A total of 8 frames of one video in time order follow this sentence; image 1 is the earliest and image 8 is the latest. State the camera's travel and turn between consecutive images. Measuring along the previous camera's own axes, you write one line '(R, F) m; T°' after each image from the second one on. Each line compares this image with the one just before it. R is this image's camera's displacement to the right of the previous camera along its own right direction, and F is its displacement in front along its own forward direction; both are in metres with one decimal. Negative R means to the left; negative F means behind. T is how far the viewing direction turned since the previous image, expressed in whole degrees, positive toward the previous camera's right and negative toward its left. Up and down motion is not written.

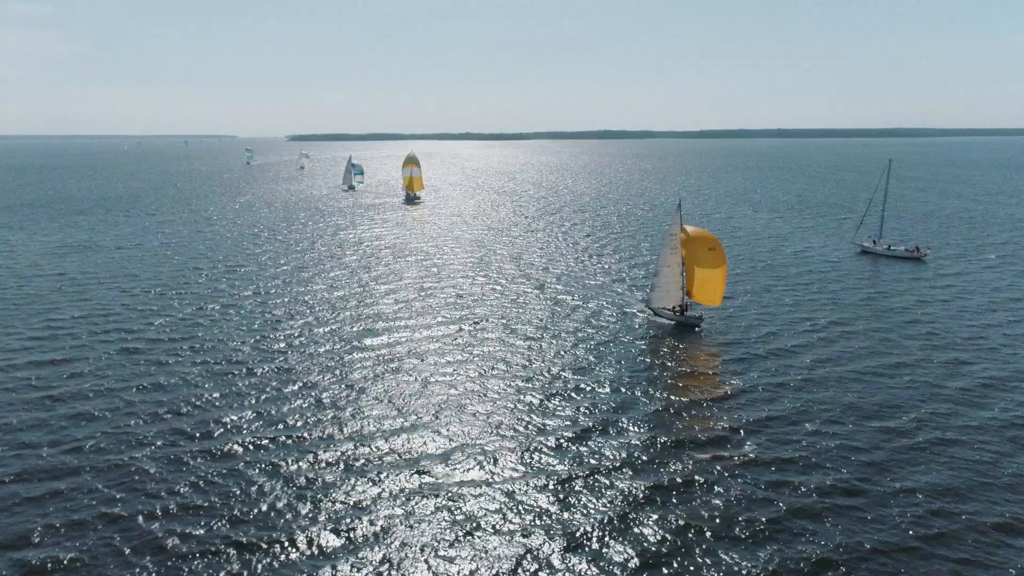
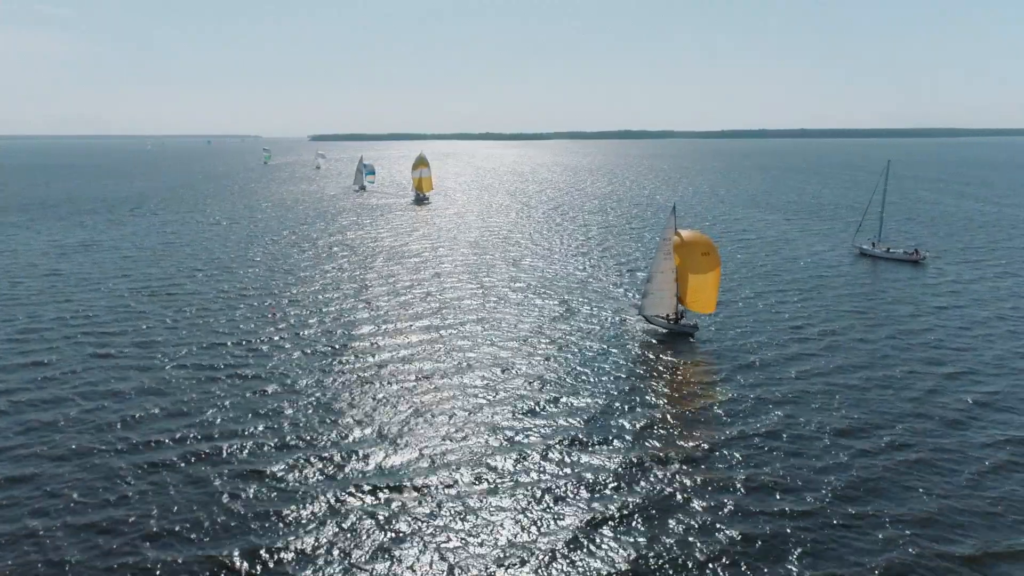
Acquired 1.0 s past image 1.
(+2.6, +1.0) m; -2°
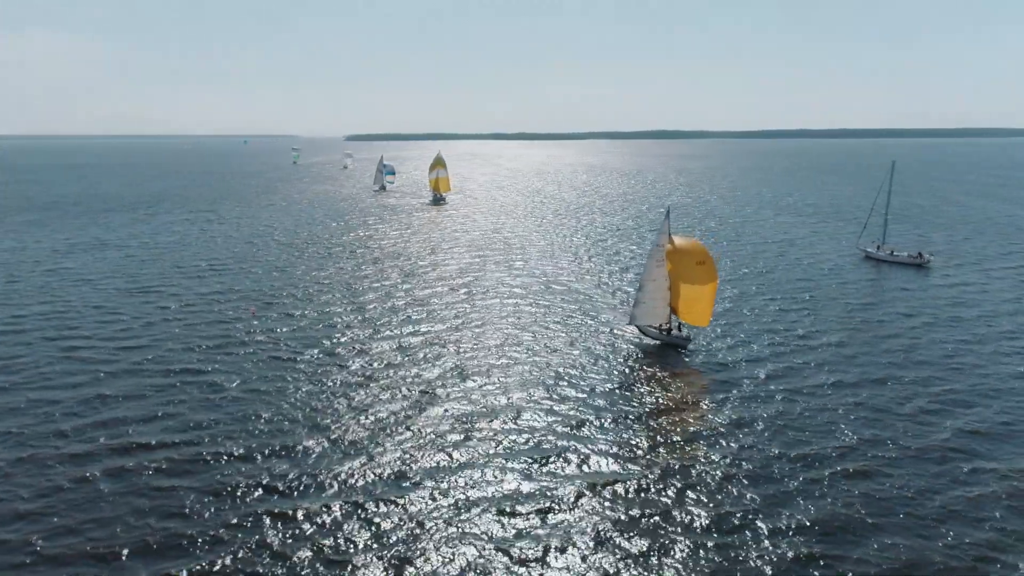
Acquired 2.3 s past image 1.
(+3.6, +1.4) m; -3°
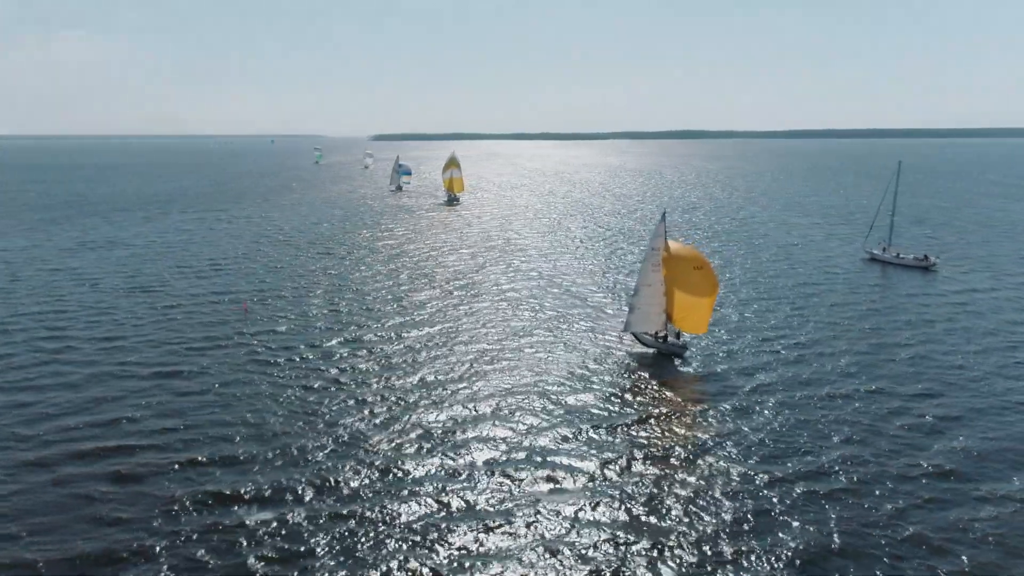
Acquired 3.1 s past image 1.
(+2.3, +0.9) m; -2°
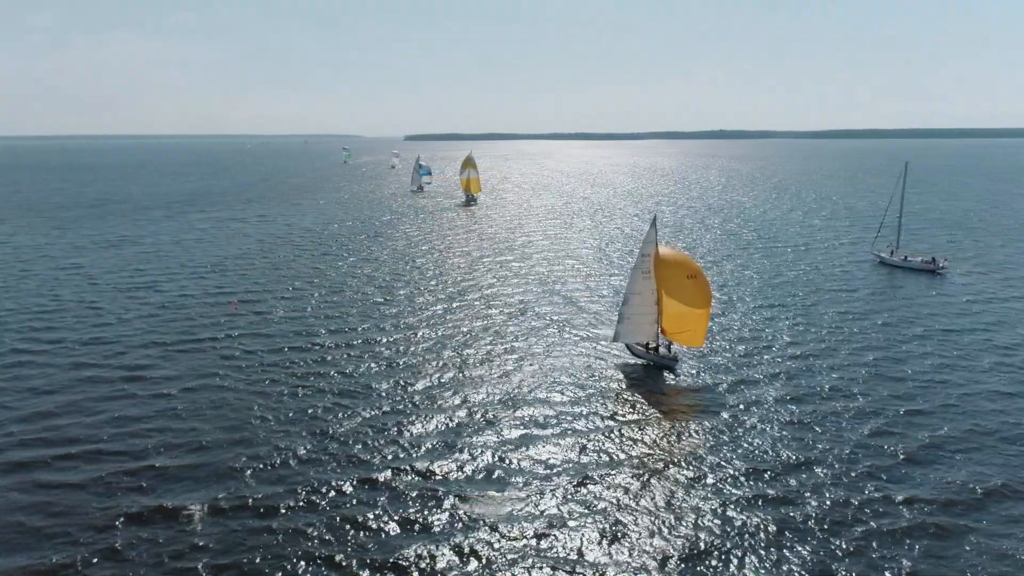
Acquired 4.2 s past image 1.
(+3.1, +1.1) m; -3°
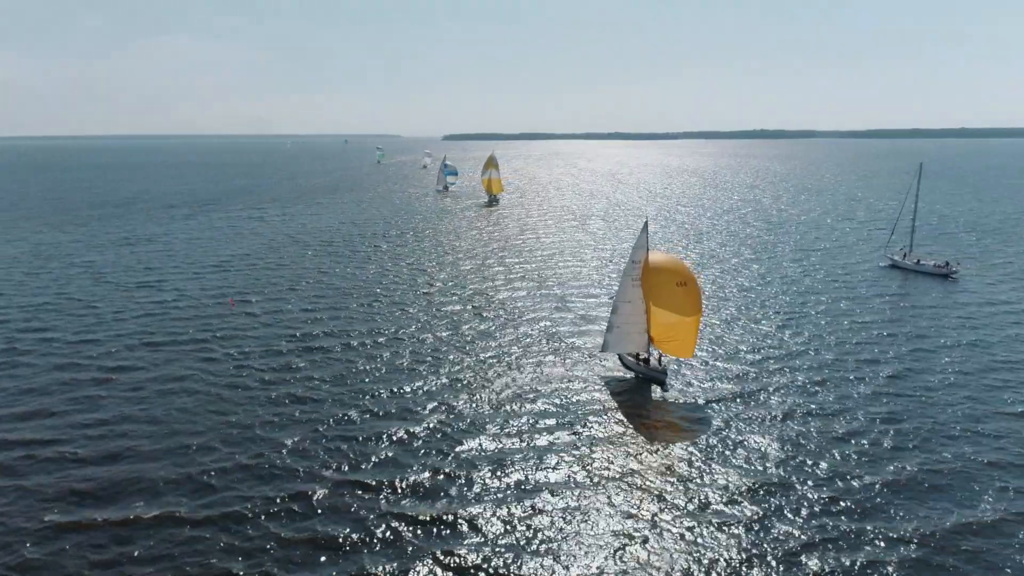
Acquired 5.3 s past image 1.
(+3.2, +1.2) m; -3°
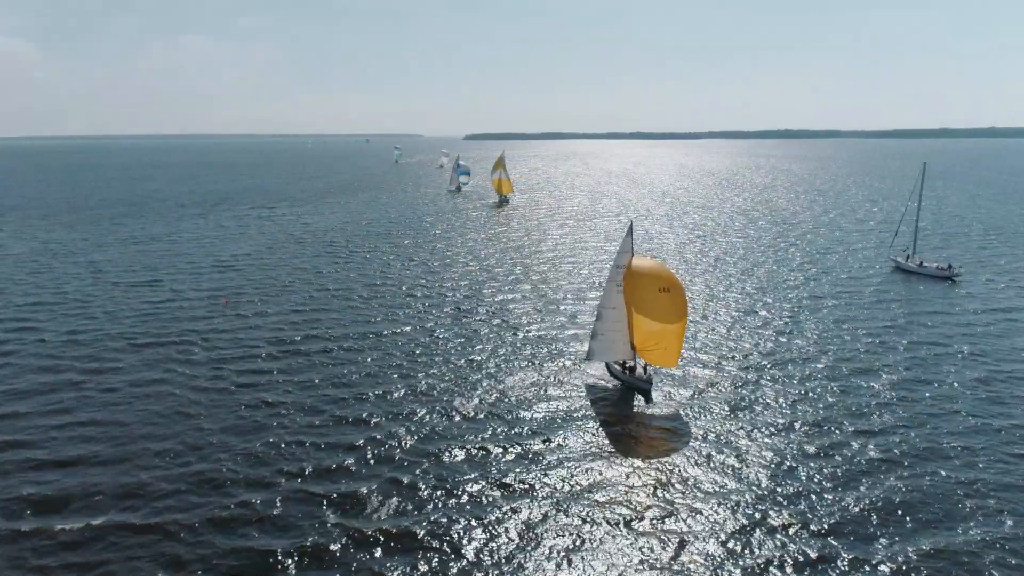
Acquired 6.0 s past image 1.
(+2.2, +0.7) m; -2°
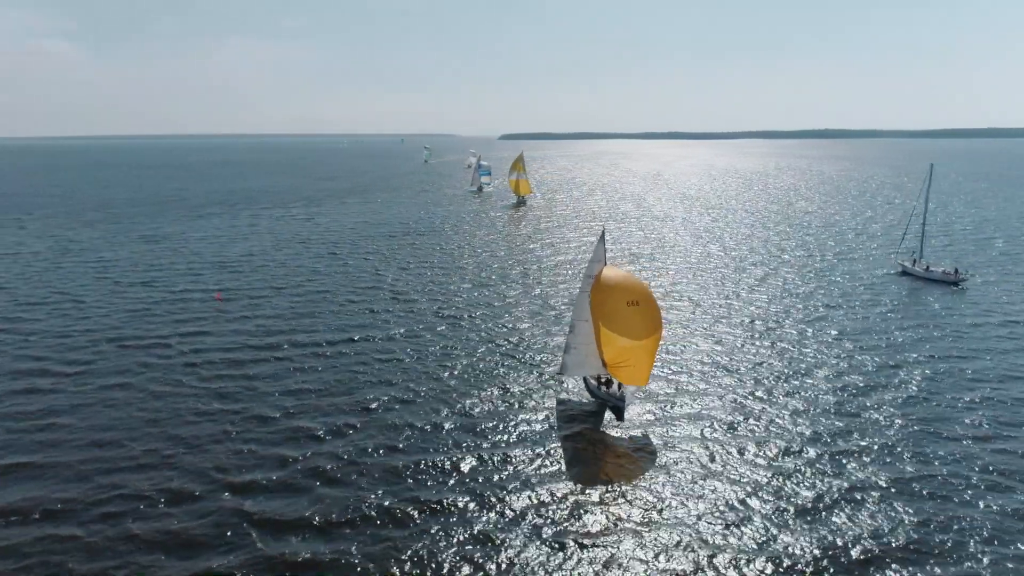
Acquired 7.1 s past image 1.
(+3.6, +0.9) m; -3°
